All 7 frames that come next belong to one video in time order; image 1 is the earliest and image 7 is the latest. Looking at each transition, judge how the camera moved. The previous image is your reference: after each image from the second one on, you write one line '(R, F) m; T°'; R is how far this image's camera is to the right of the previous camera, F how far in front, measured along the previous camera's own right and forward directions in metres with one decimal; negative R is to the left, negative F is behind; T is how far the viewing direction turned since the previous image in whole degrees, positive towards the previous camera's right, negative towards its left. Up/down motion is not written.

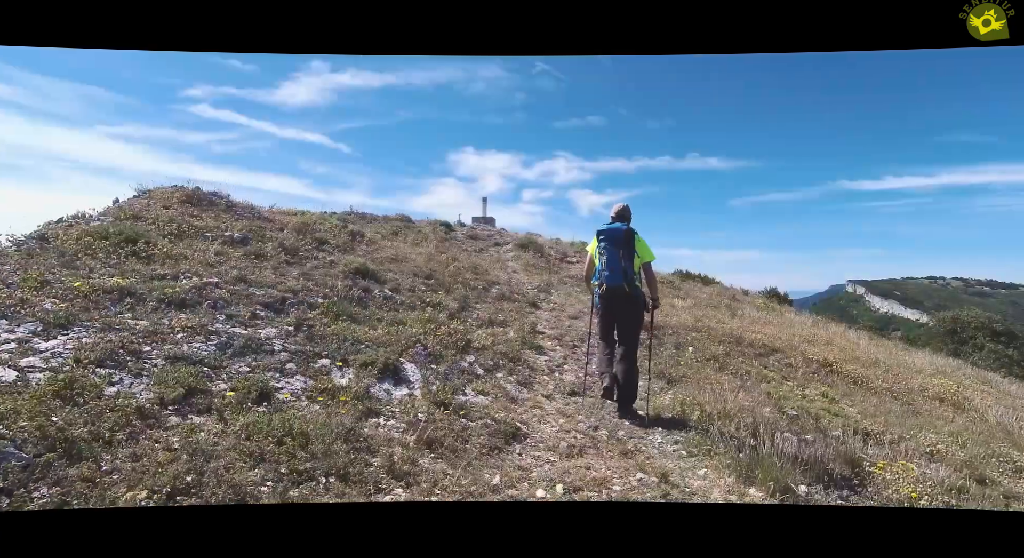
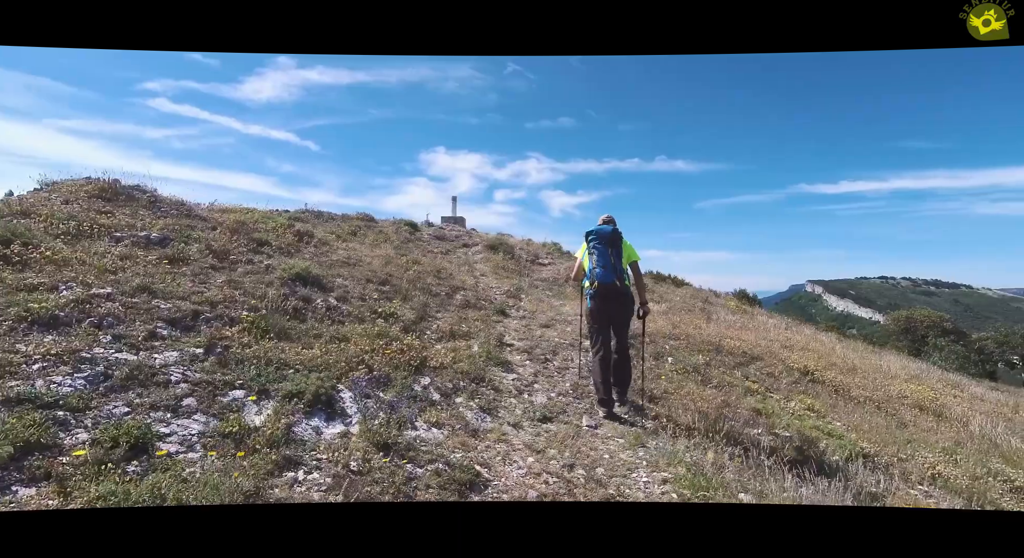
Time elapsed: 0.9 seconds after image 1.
(+0.1, +0.4) m; +3°
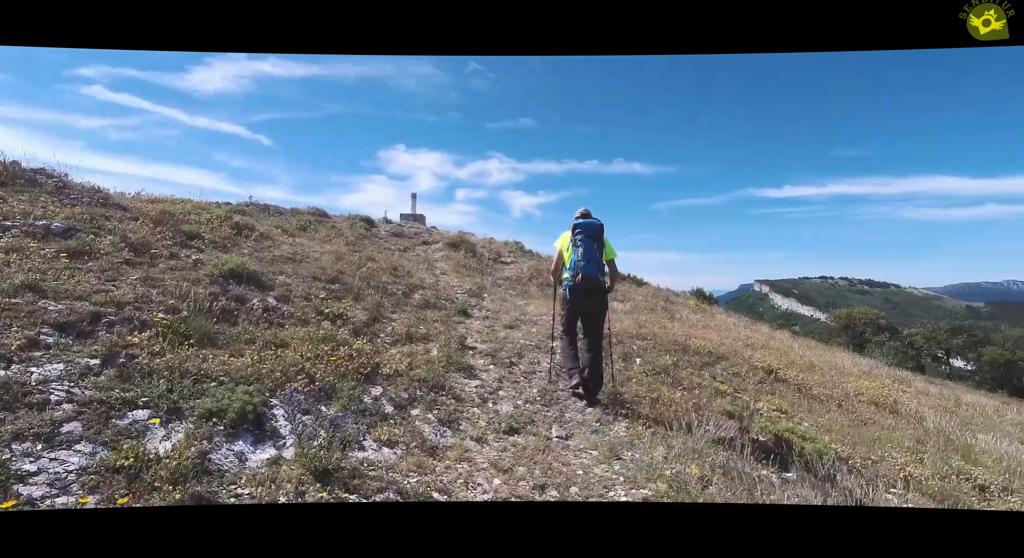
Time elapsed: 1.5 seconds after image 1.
(0.0, +0.3) m; +5°
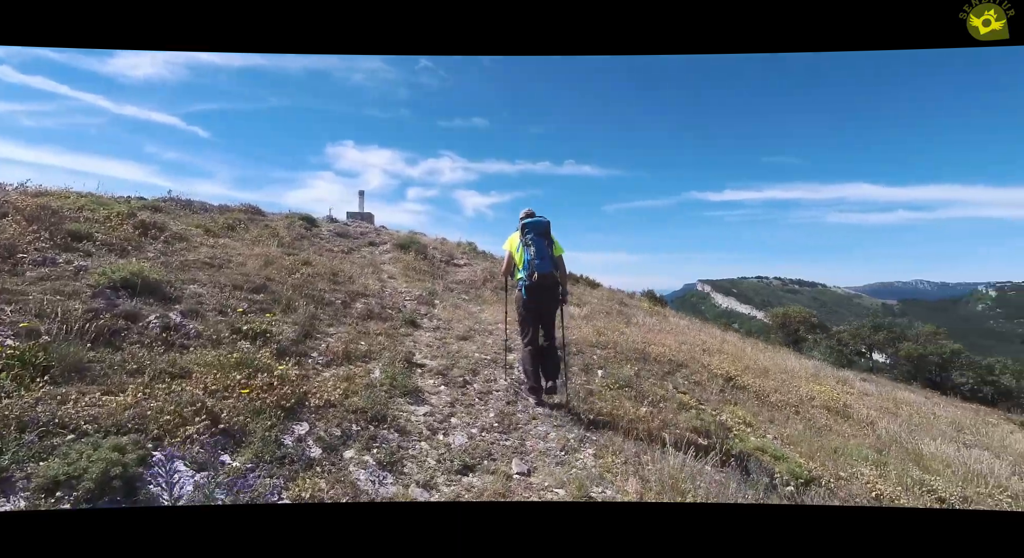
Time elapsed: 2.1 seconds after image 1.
(0.0, +0.4) m; +6°
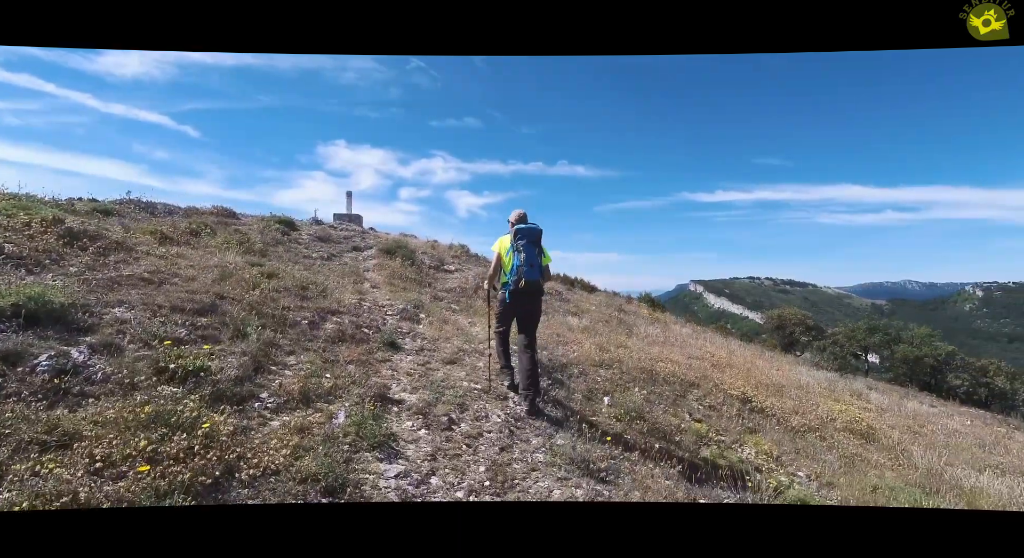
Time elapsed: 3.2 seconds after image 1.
(0.0, +0.5) m; +1°
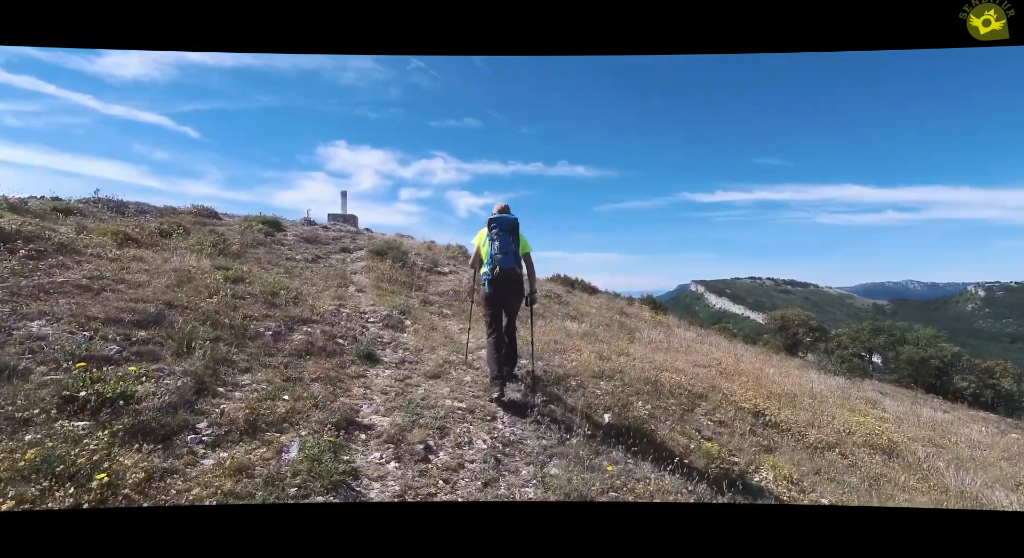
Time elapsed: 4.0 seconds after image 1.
(+0.1, +0.4) m; 0°
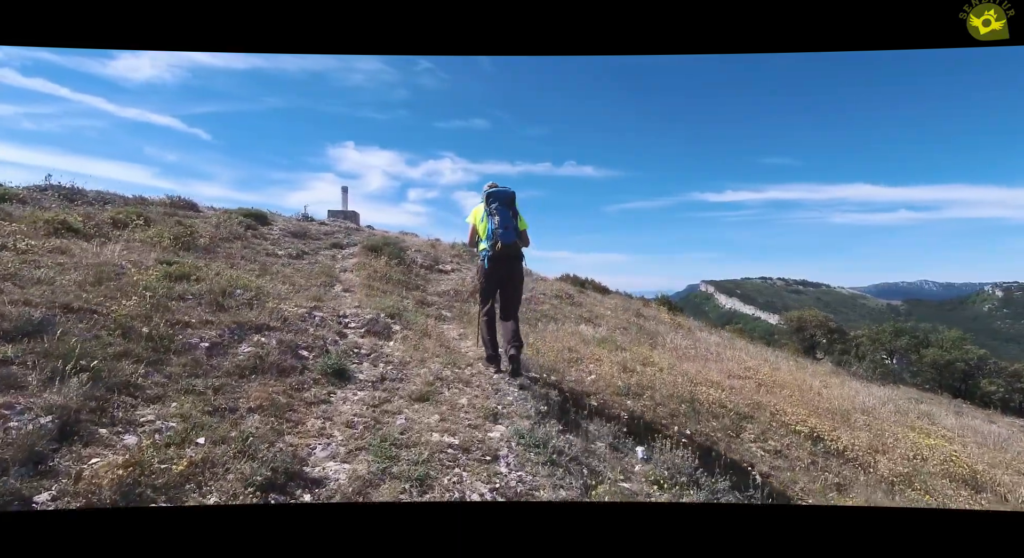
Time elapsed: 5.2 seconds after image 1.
(0.0, +0.7) m; -1°
